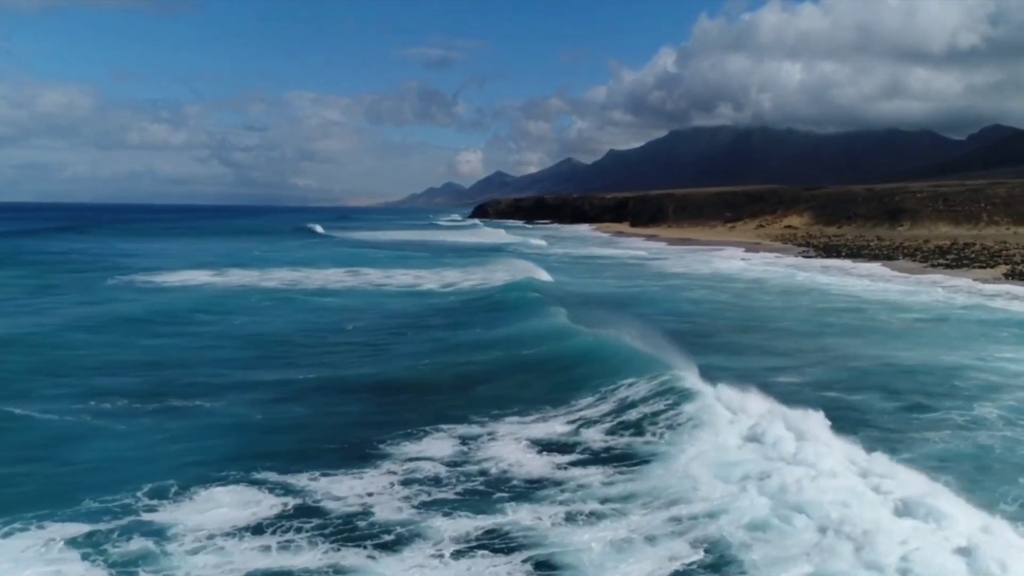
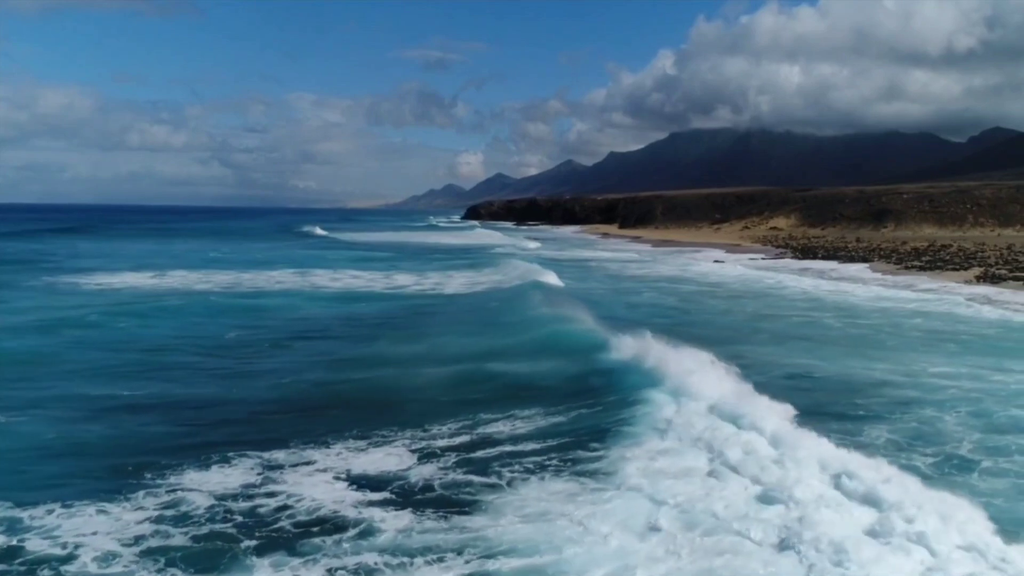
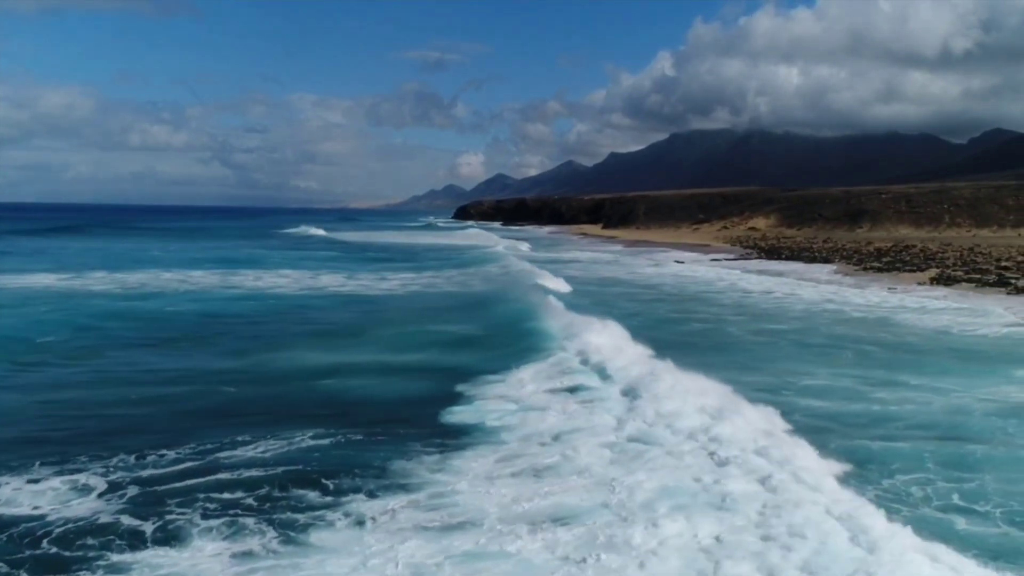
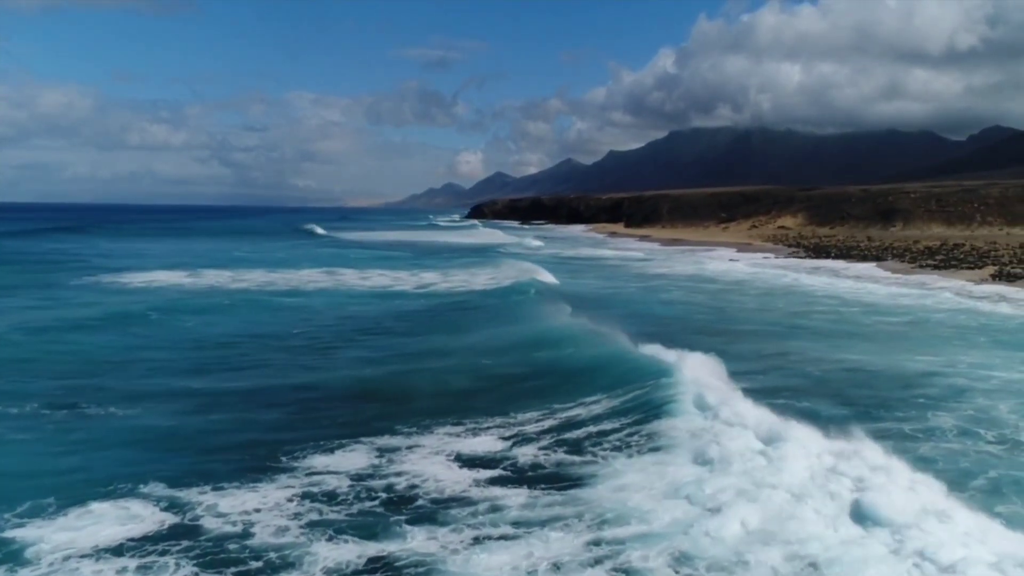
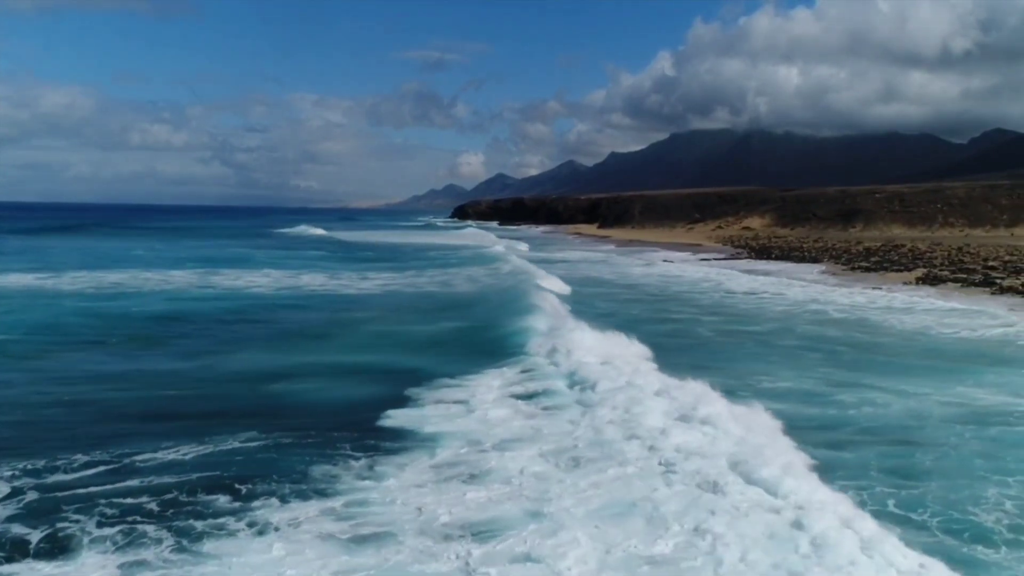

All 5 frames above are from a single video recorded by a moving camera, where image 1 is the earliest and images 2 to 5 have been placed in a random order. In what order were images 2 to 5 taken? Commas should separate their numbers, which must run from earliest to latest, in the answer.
4, 2, 3, 5
